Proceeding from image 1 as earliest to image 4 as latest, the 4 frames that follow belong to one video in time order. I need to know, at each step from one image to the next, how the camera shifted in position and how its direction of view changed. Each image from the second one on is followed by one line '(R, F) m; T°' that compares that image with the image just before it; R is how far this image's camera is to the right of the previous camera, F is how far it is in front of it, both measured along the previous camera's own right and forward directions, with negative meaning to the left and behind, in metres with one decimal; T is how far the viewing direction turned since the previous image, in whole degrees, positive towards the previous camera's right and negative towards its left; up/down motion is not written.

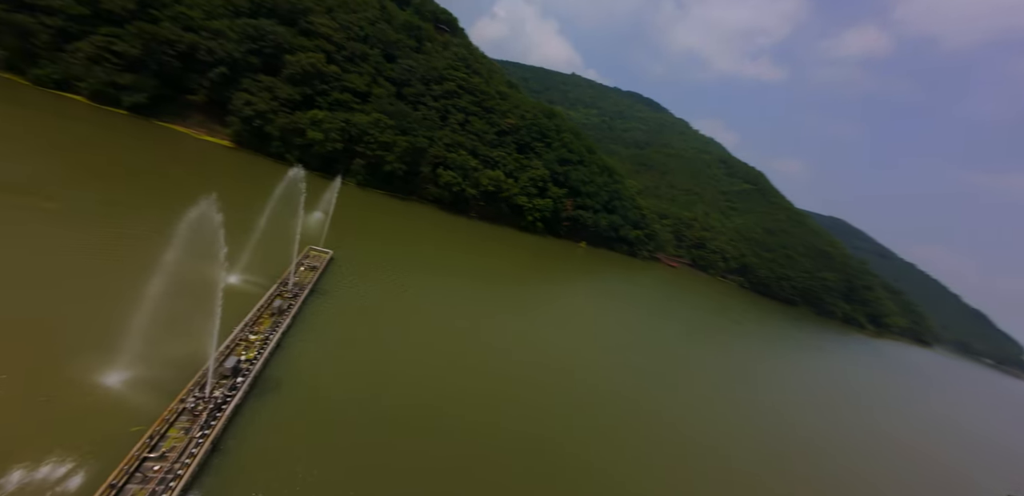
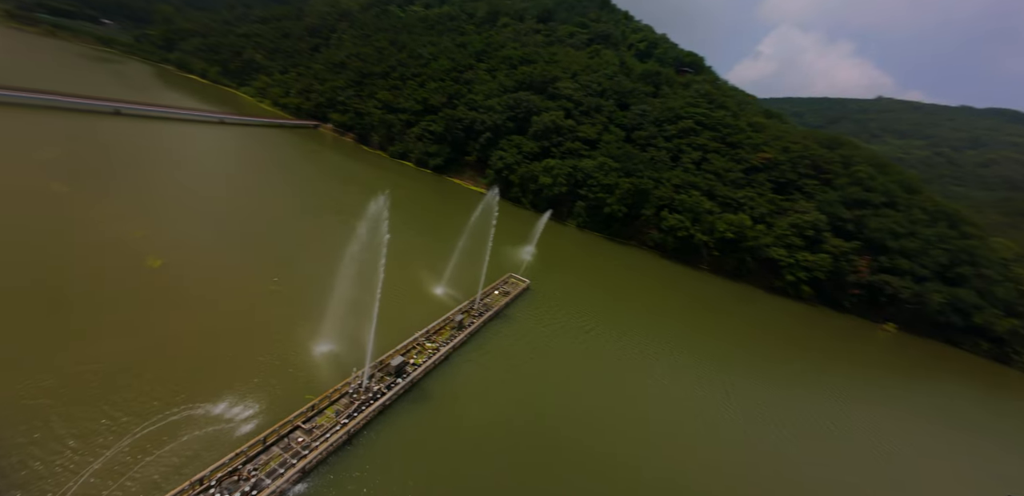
(+0.8, +3.2) m; -36°
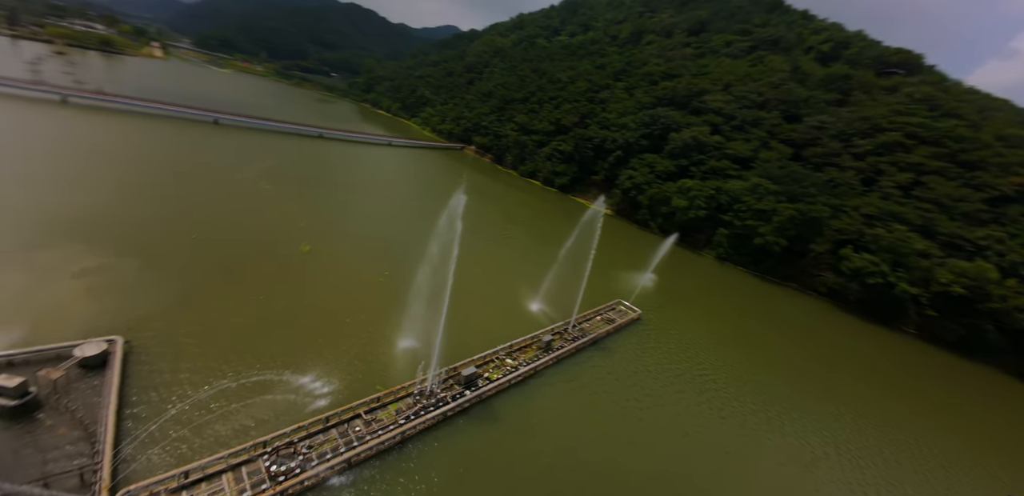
(+0.8, +1.4) m; -20°
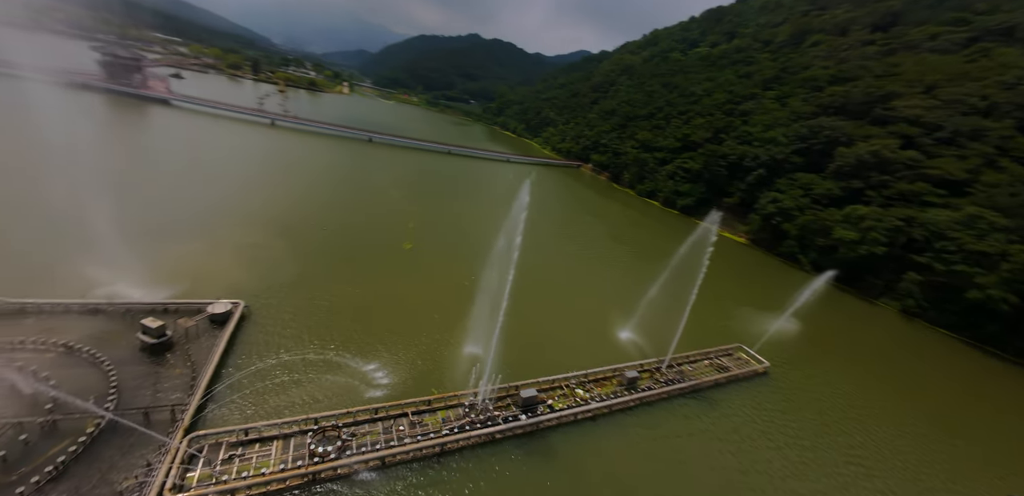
(+0.9, +1.1) m; -18°
